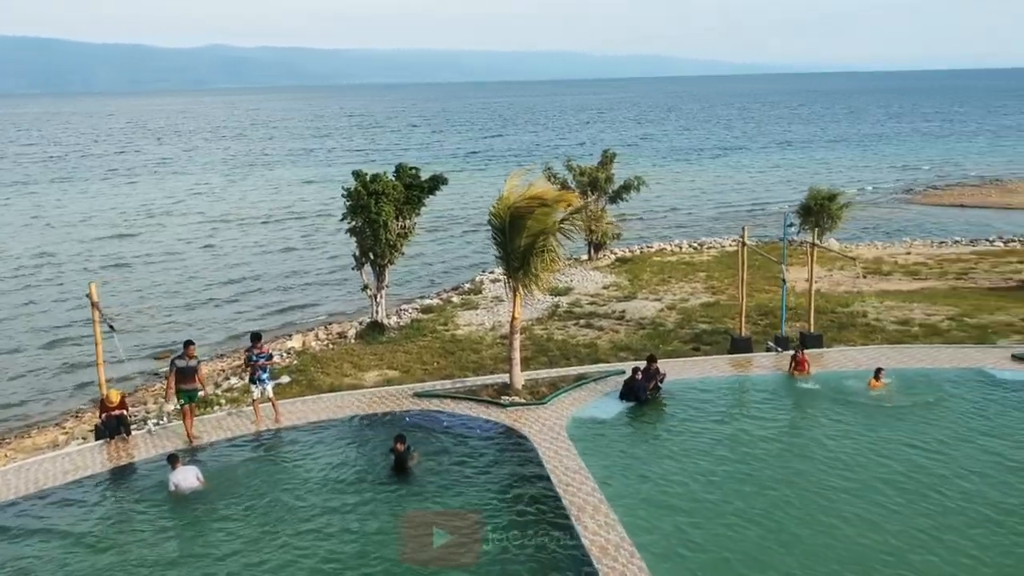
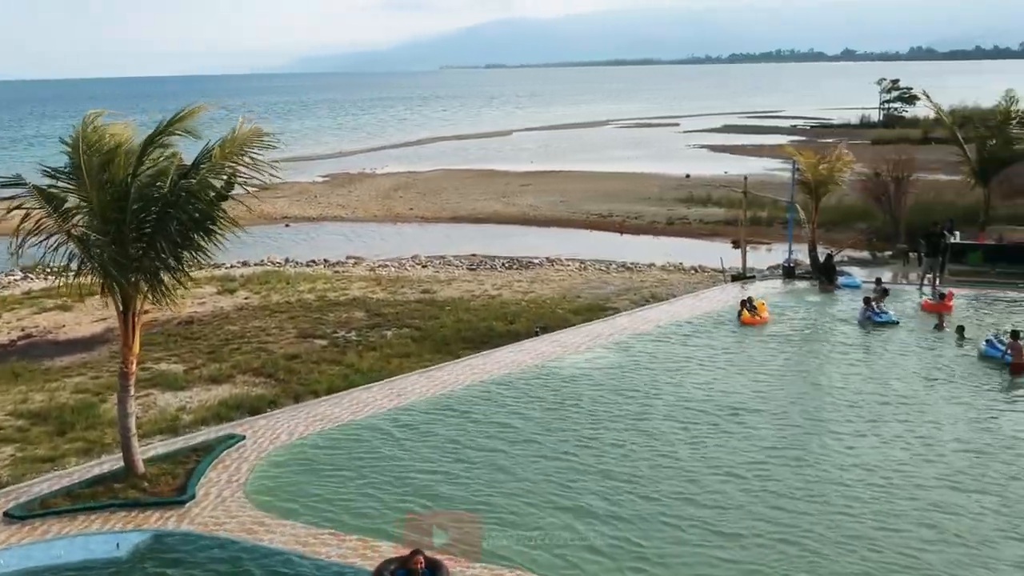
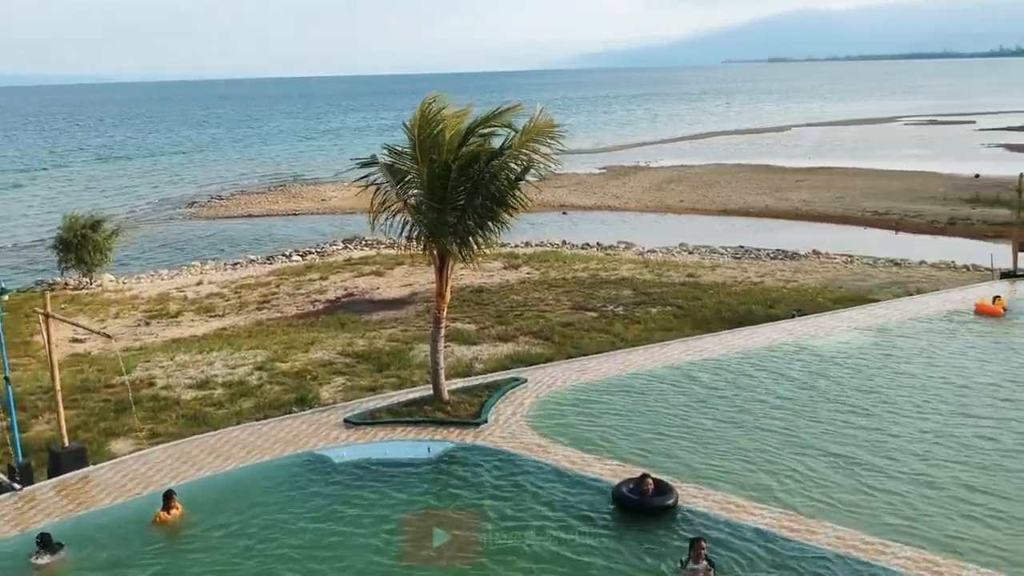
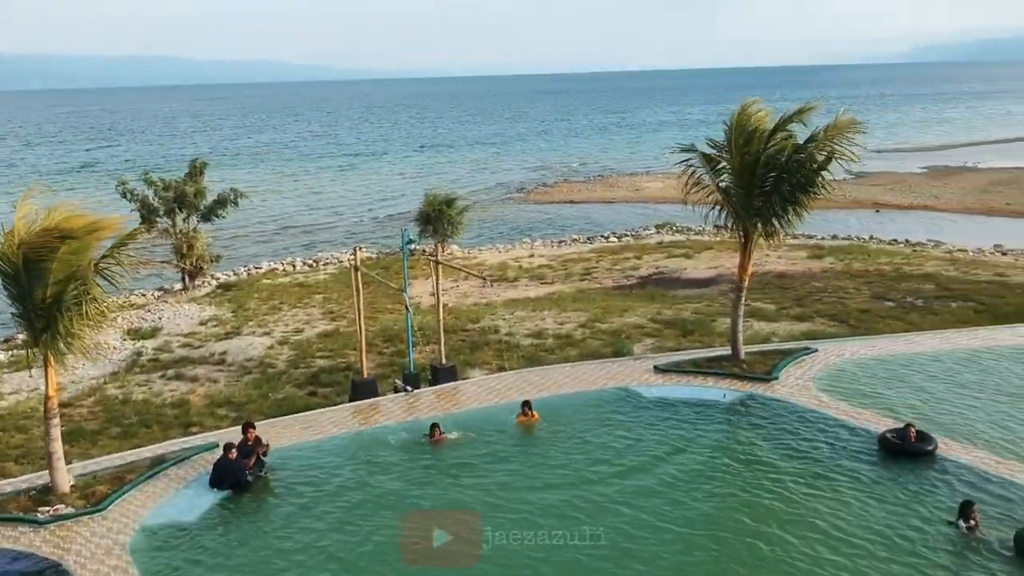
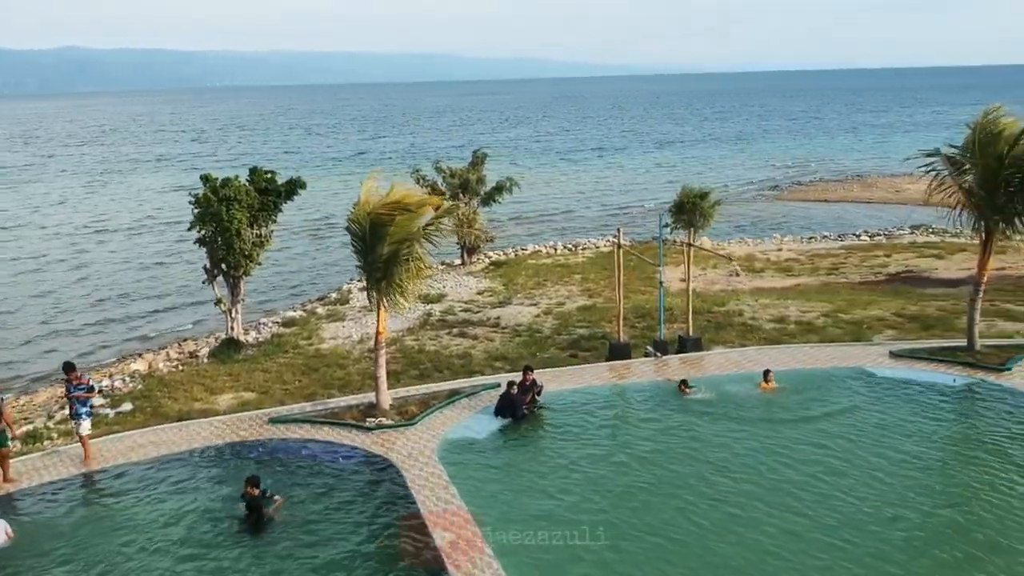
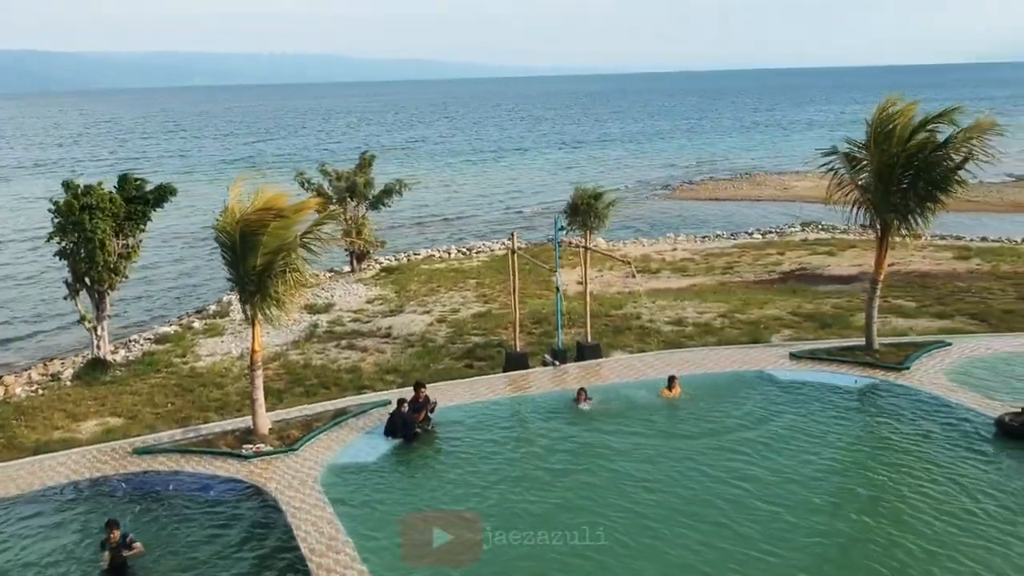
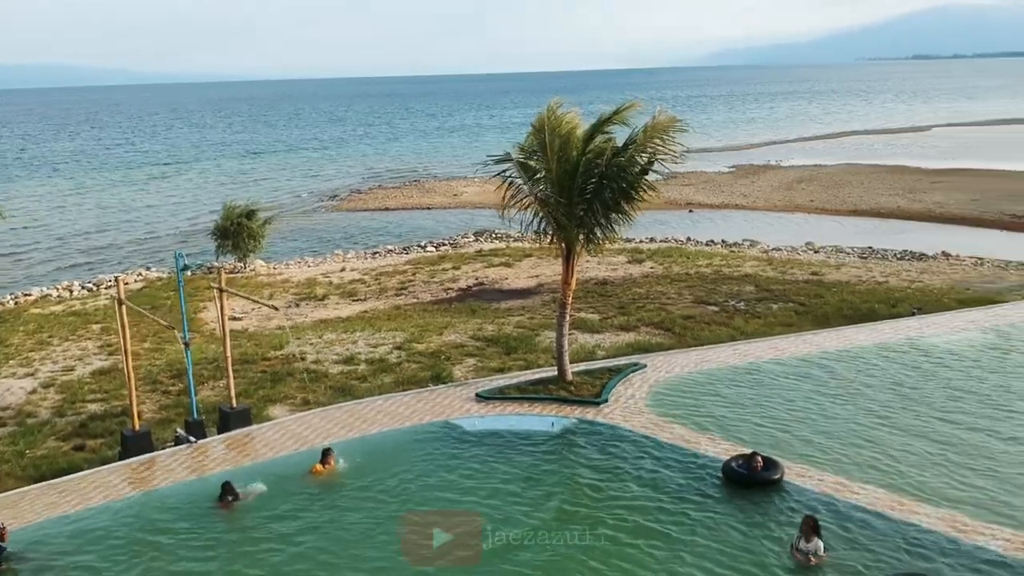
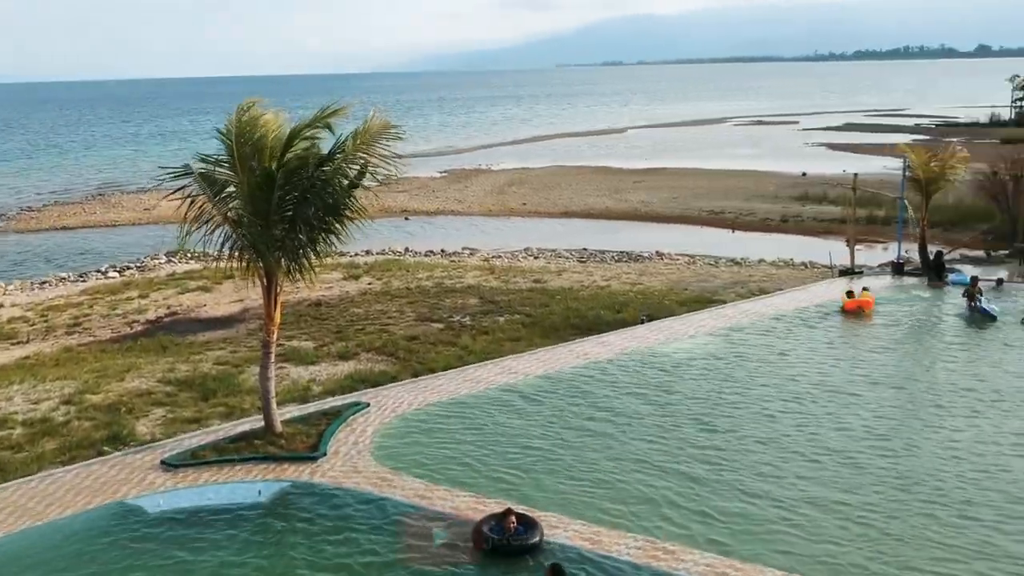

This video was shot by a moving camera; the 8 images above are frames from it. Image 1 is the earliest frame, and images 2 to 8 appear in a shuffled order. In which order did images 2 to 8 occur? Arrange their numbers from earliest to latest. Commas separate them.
5, 6, 4, 7, 3, 8, 2
